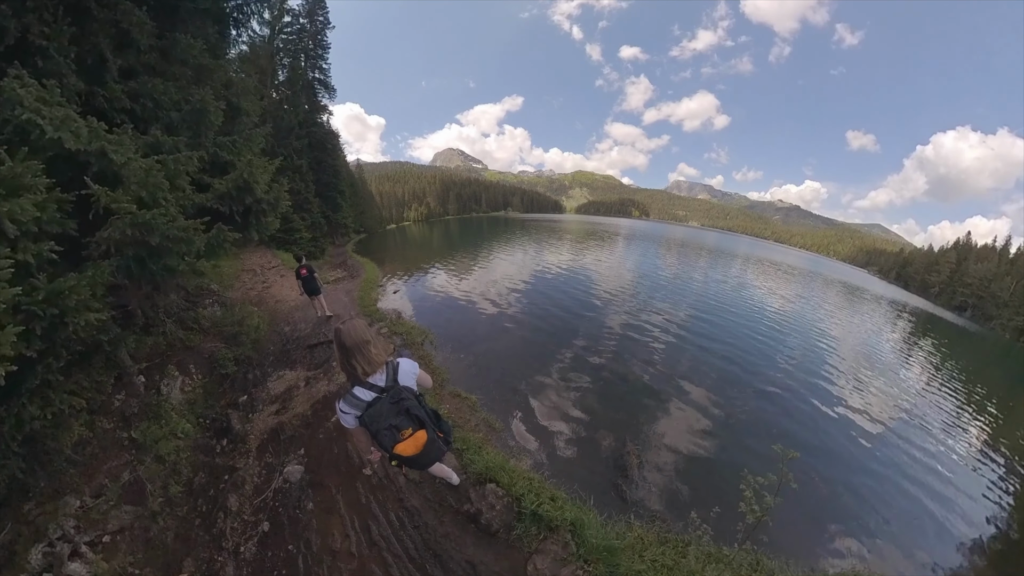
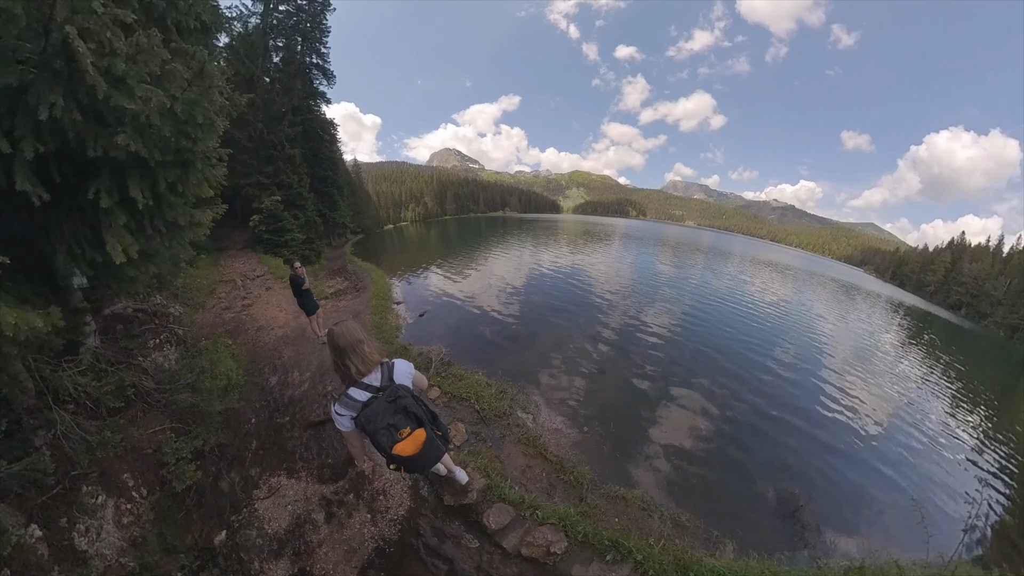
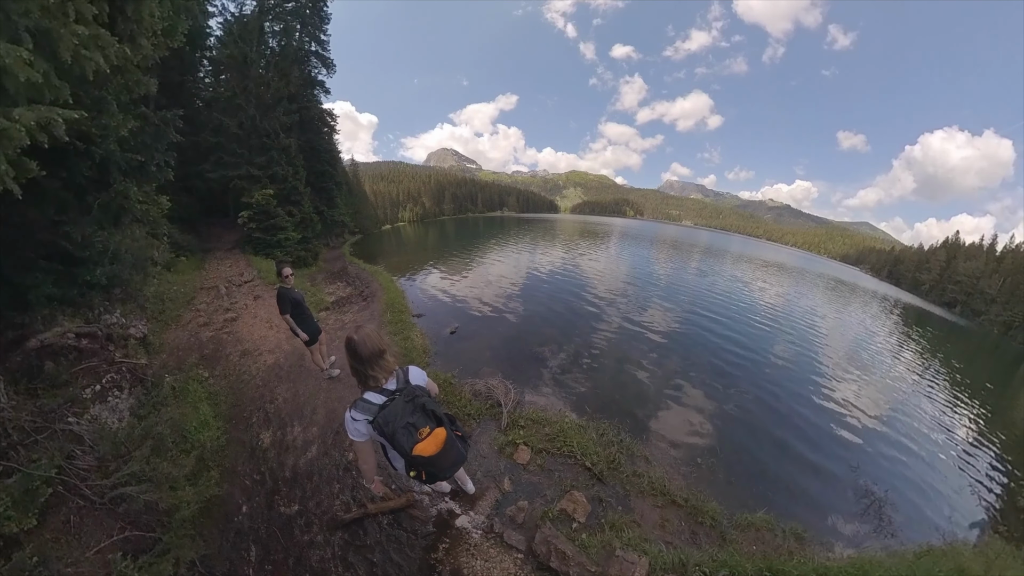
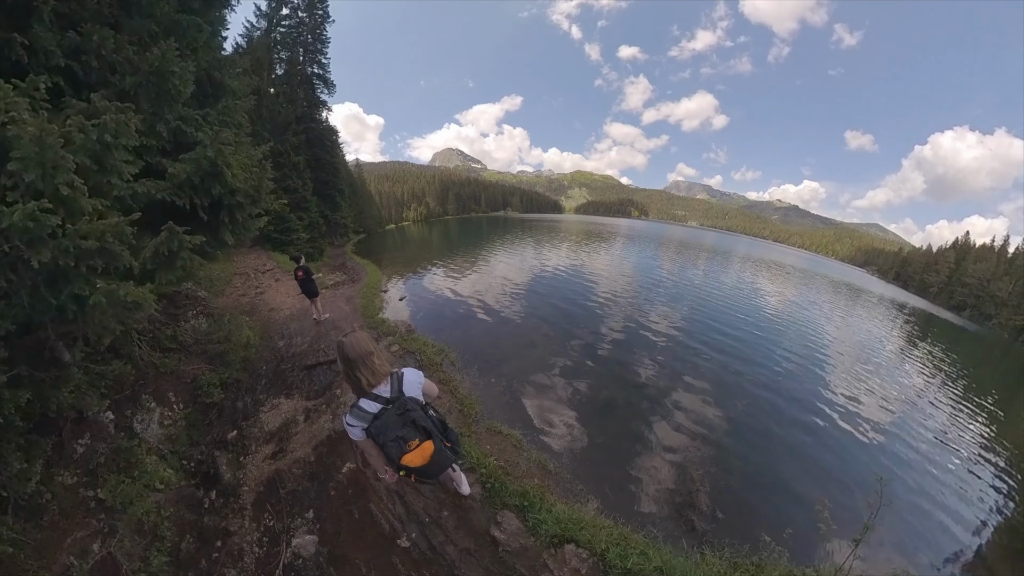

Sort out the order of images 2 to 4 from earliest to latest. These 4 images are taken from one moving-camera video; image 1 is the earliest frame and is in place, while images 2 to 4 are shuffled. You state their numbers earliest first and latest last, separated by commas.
4, 2, 3
